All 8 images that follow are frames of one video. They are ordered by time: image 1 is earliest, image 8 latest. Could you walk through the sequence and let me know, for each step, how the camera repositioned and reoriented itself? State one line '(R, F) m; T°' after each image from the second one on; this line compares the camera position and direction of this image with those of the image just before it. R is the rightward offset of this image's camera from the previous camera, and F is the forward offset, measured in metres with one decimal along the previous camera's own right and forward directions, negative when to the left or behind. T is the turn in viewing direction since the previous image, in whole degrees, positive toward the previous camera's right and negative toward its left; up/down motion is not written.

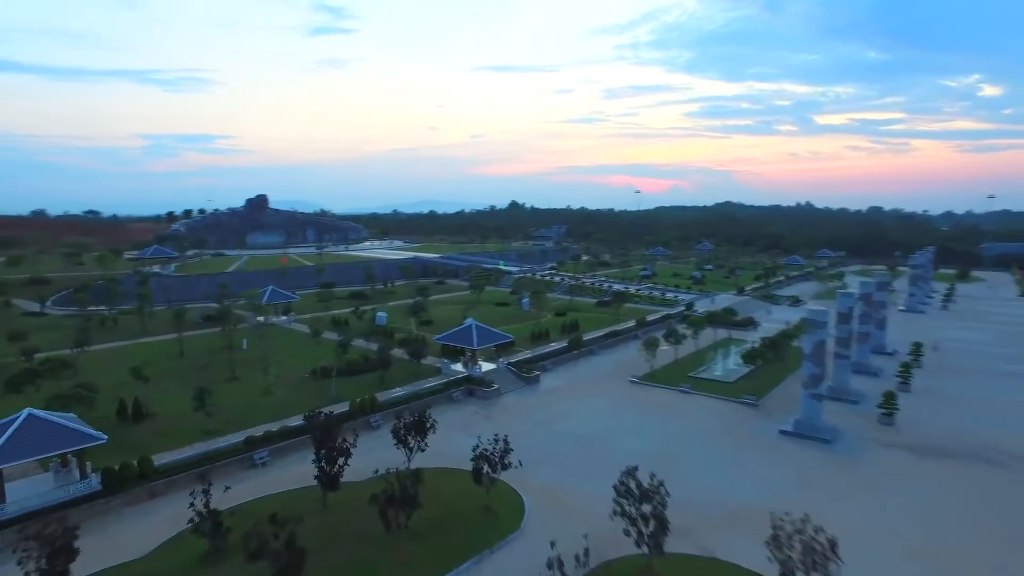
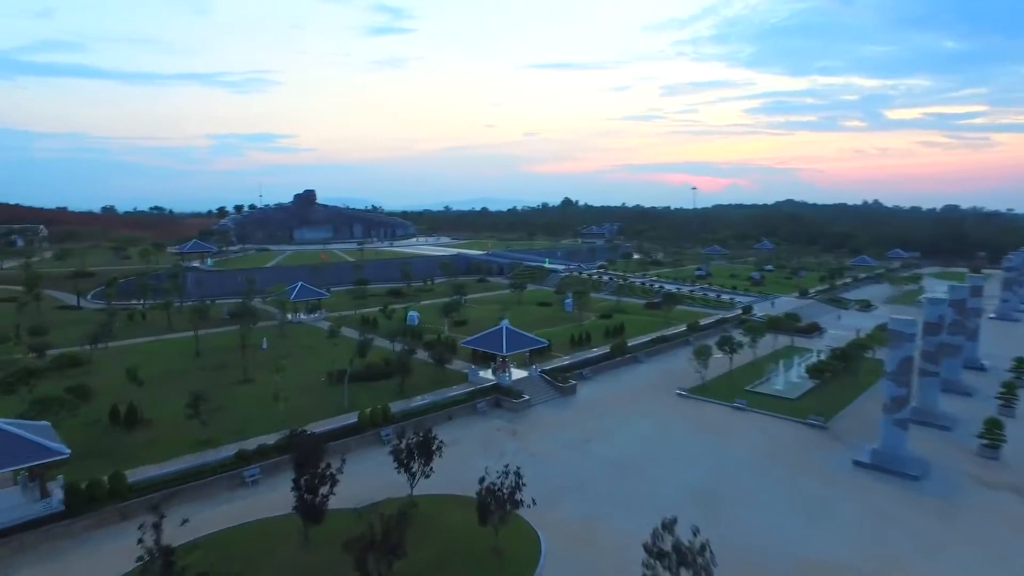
(+1.0, +3.6) m; -5°
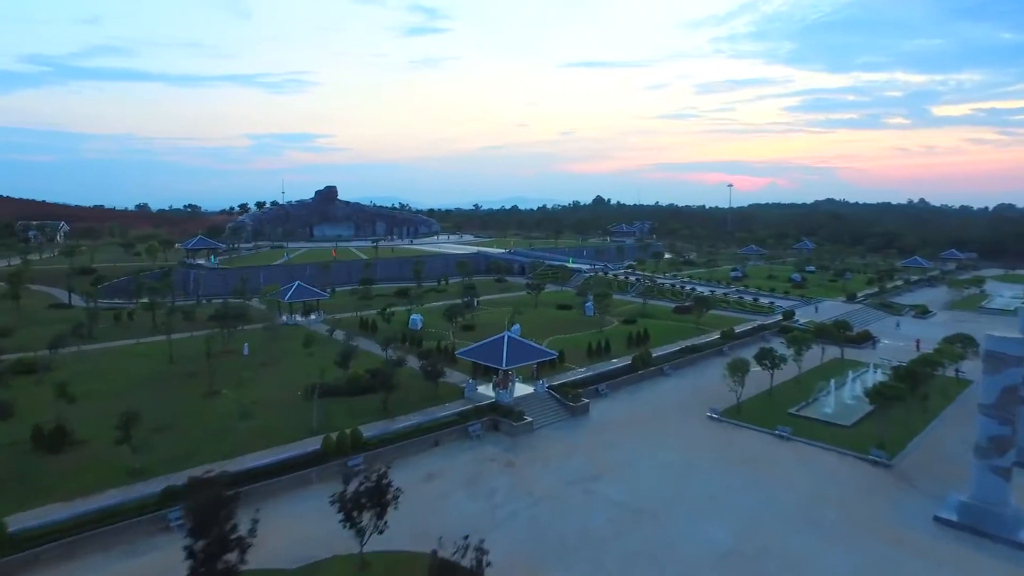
(+1.3, +4.7) m; -3°
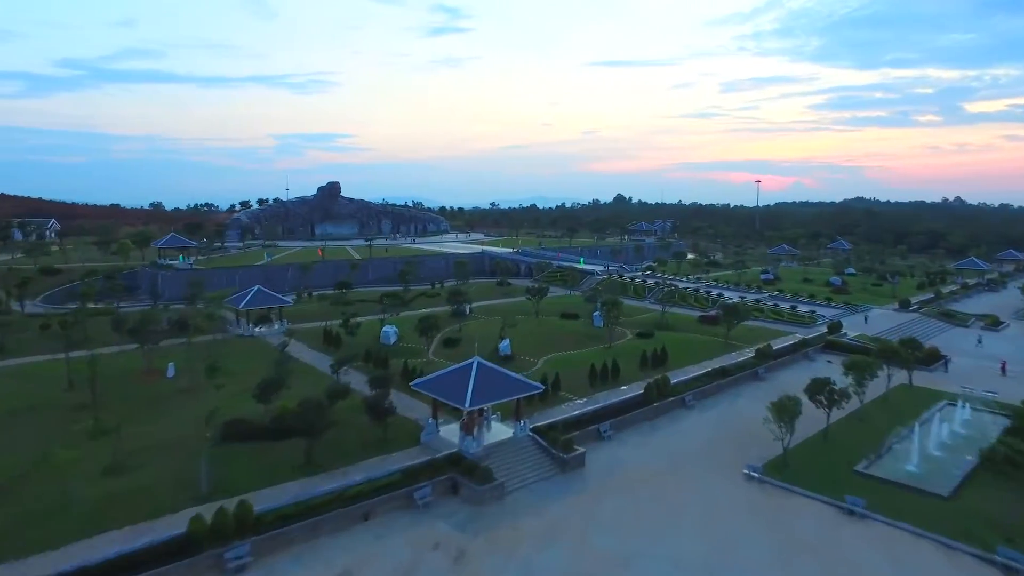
(+1.7, +7.4) m; -2°
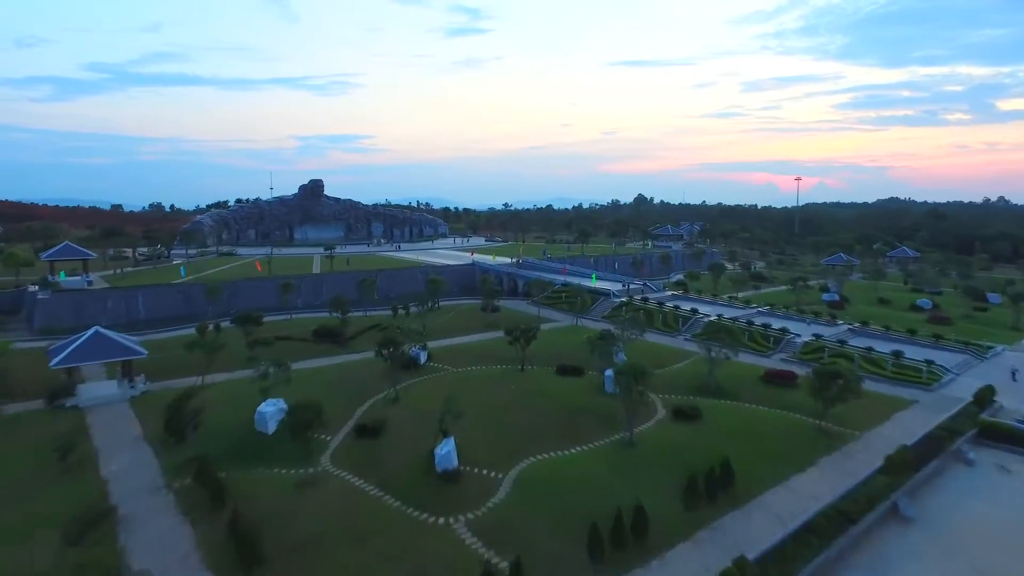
(+2.2, +15.0) m; -2°
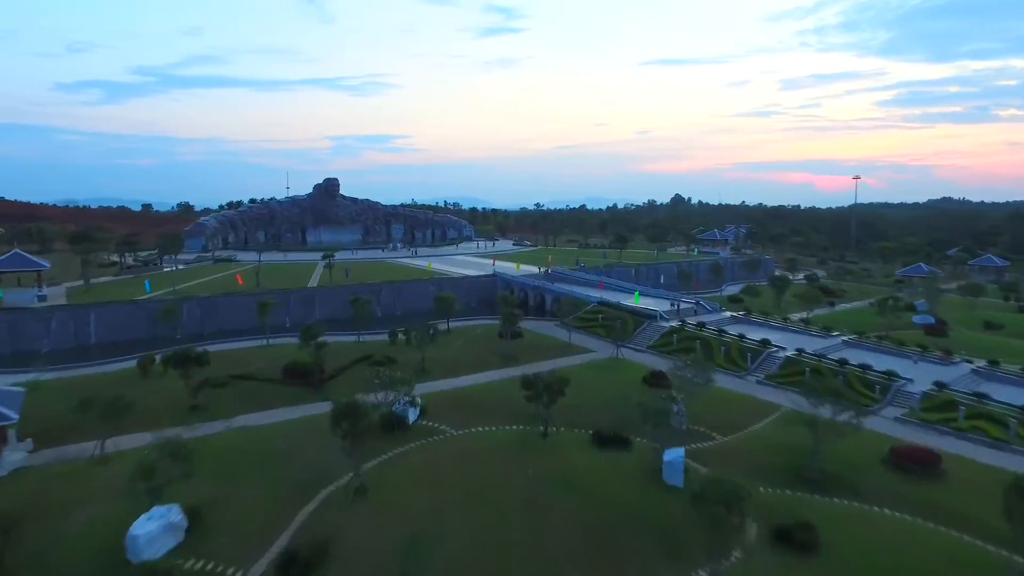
(+0.4, +8.7) m; -3°
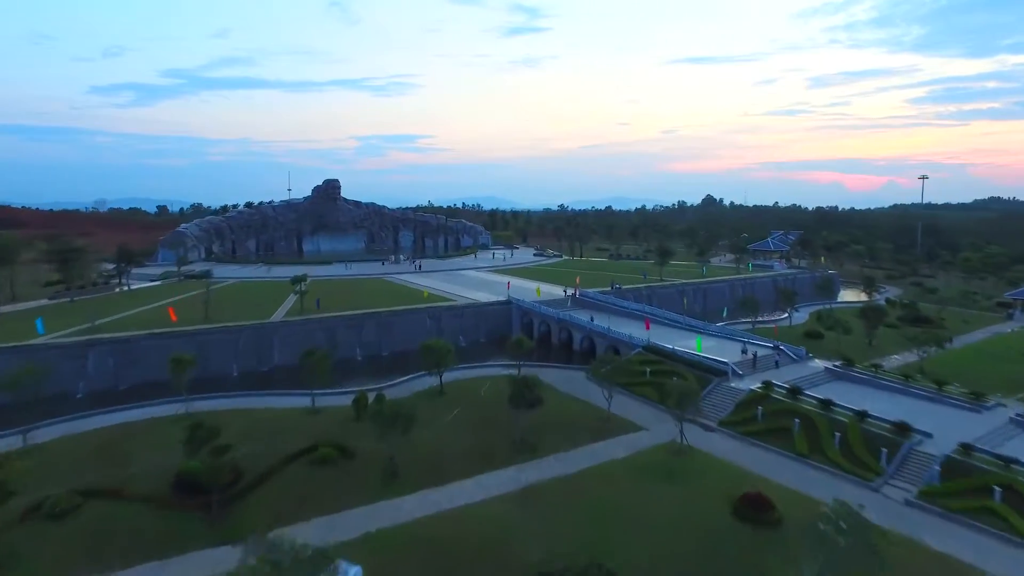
(+0.3, +11.3) m; -2°
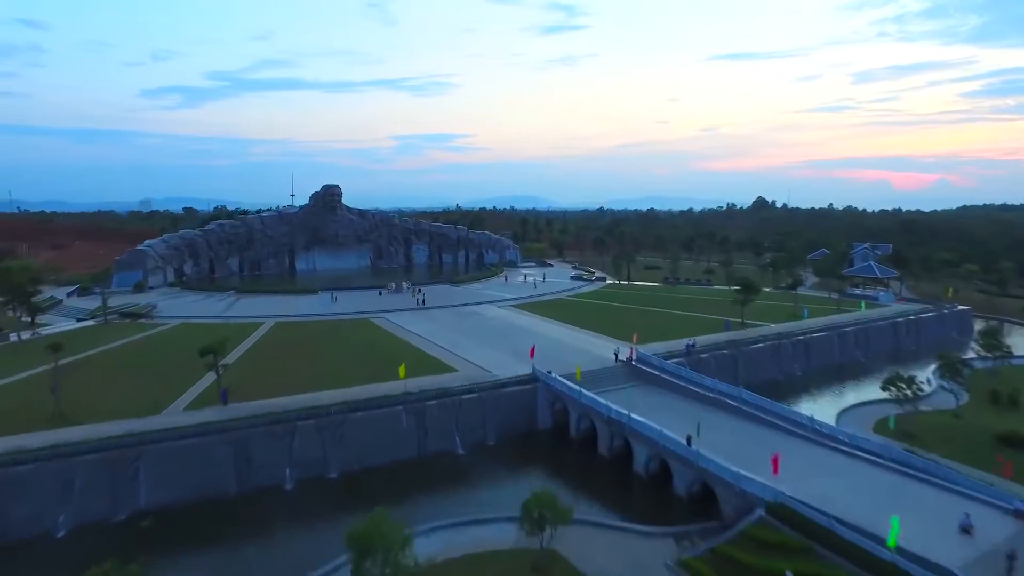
(+0.5, +15.3) m; -3°
